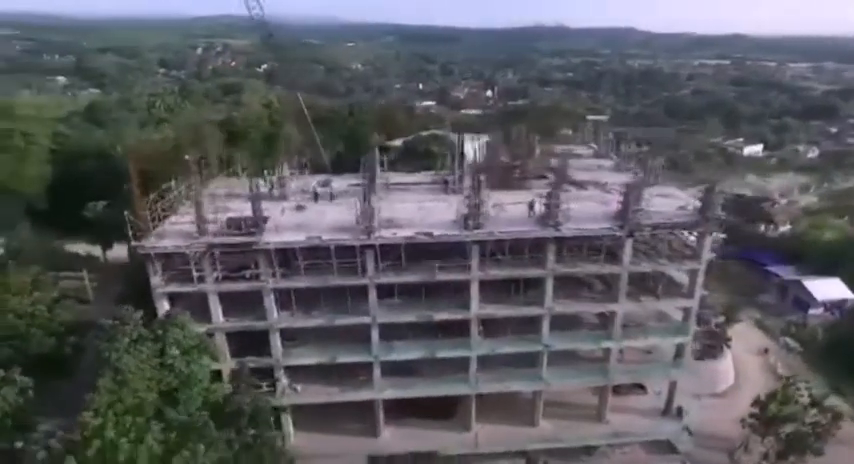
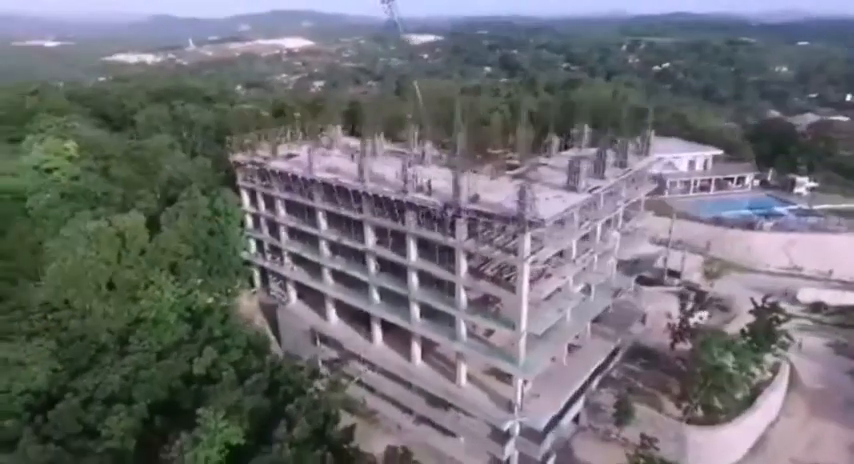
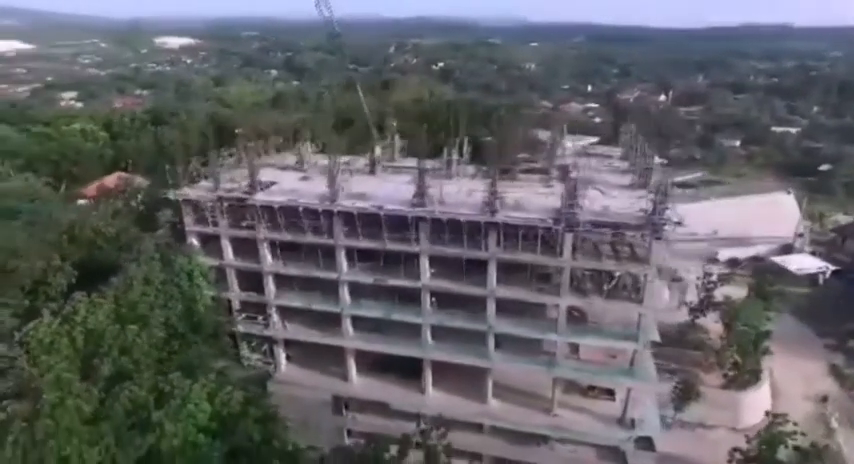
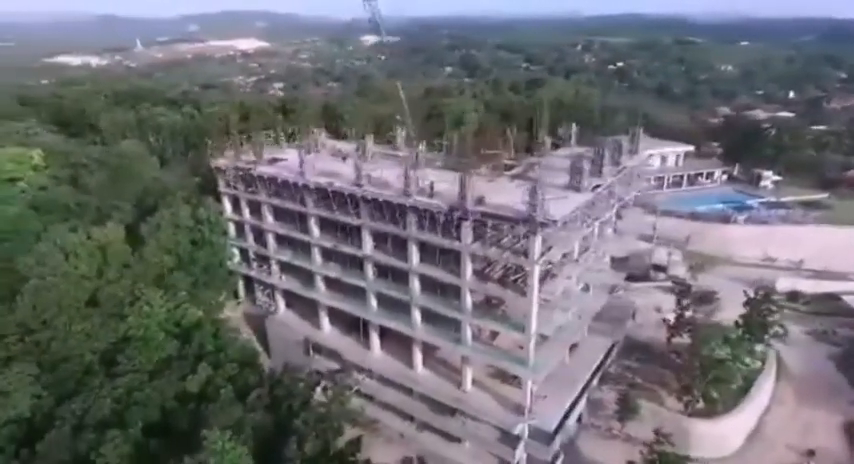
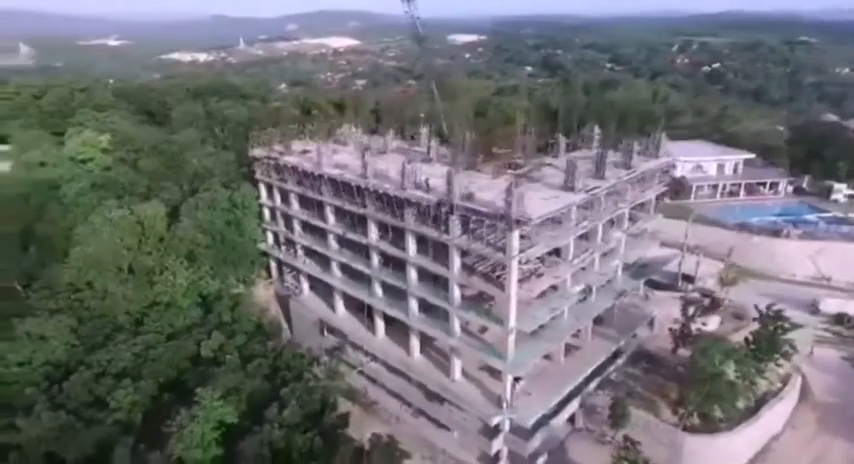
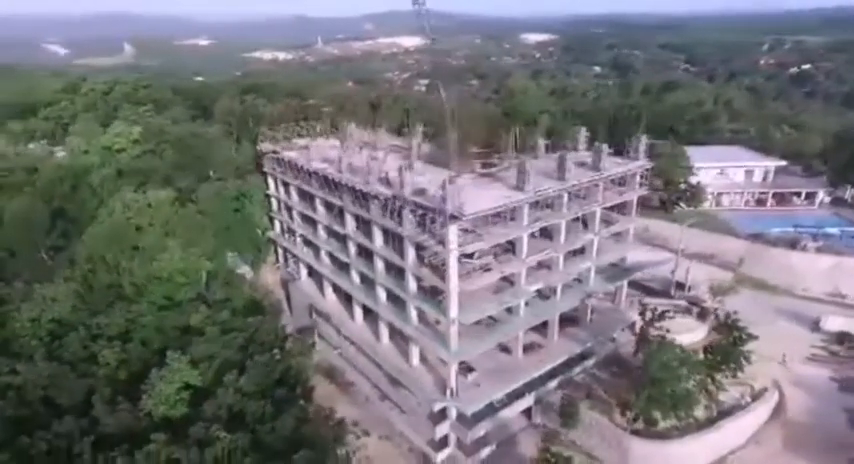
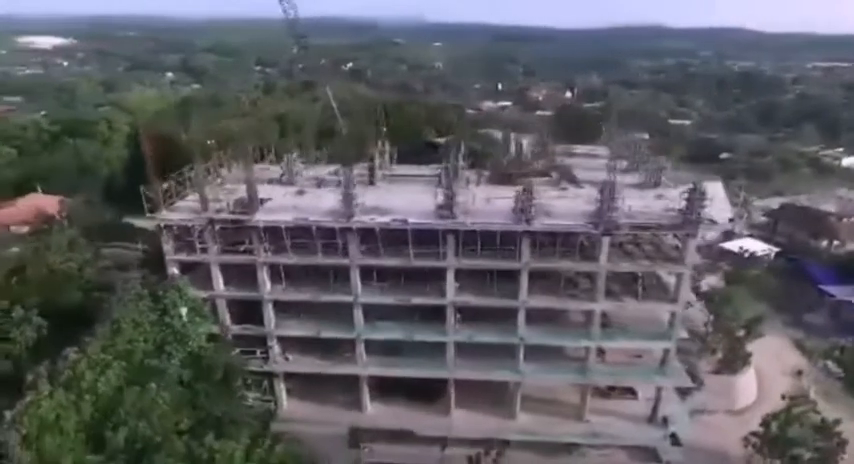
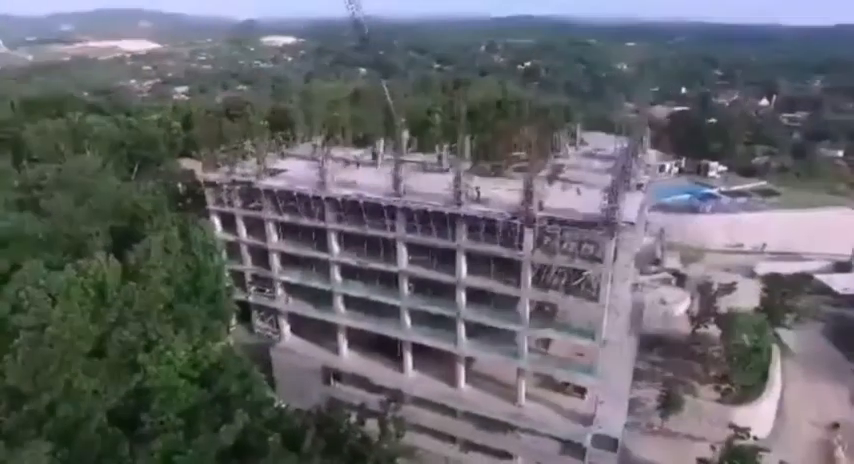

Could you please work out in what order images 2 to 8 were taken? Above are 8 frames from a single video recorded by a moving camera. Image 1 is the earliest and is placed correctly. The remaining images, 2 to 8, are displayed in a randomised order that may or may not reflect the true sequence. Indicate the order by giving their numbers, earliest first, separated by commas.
7, 3, 8, 4, 2, 5, 6
